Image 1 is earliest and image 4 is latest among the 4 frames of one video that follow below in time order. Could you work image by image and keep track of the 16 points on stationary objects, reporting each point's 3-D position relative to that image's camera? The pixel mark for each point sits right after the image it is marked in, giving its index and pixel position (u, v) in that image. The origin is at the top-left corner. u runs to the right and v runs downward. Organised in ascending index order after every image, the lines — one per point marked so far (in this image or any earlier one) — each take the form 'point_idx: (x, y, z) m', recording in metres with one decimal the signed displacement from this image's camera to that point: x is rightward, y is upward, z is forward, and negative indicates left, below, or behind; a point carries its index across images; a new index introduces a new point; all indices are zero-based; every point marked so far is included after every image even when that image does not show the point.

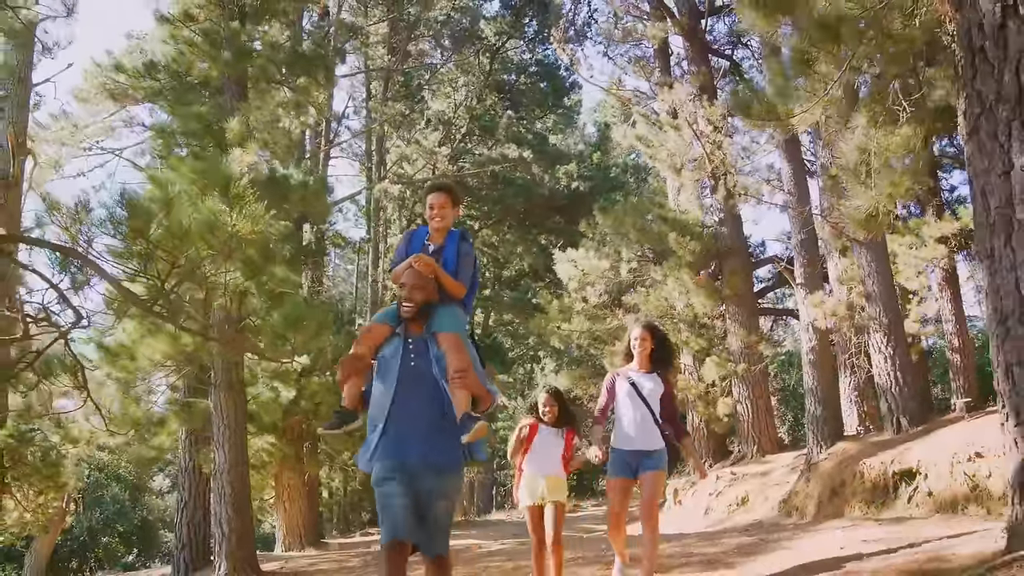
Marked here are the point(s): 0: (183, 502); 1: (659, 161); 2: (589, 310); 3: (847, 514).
0: (-3.9, -2.5, +9.8) m
1: (+2.4, +2.2, +13.4) m
2: (+1.4, -0.3, +15.1) m
3: (+3.8, -2.6, +9.4) m
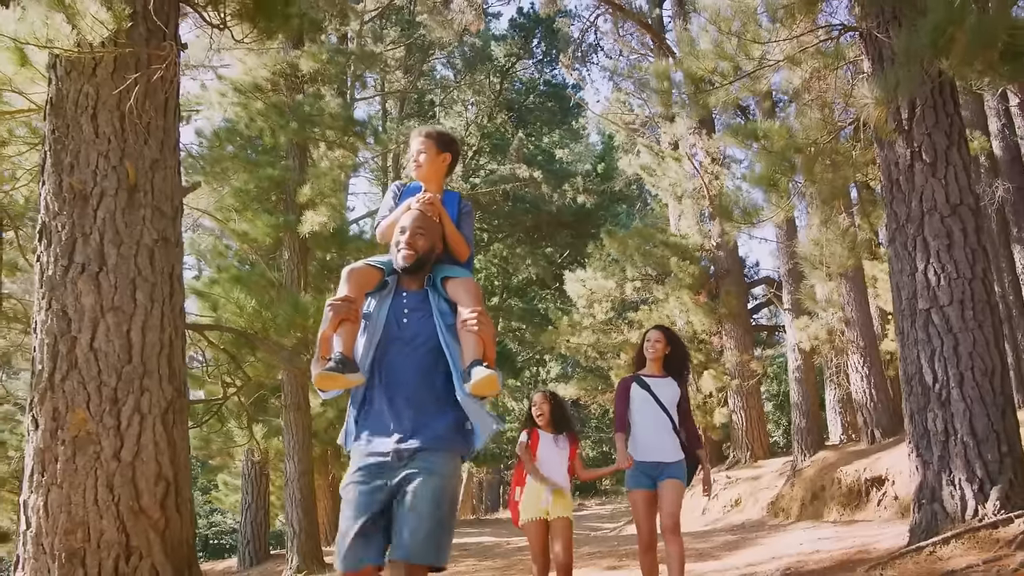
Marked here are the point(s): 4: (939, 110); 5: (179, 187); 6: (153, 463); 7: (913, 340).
0: (-3.6, -2.9, +11.3) m
1: (+2.7, +1.8, +14.8) m
2: (+1.7, -0.7, +16.5) m
3: (+4.1, -3.0, +10.8) m
4: (+2.7, +1.1, +5.1) m
5: (-1.8, +0.5, +4.5) m
6: (-1.7, -0.9, +4.1) m
7: (+2.4, -0.3, +5.0) m
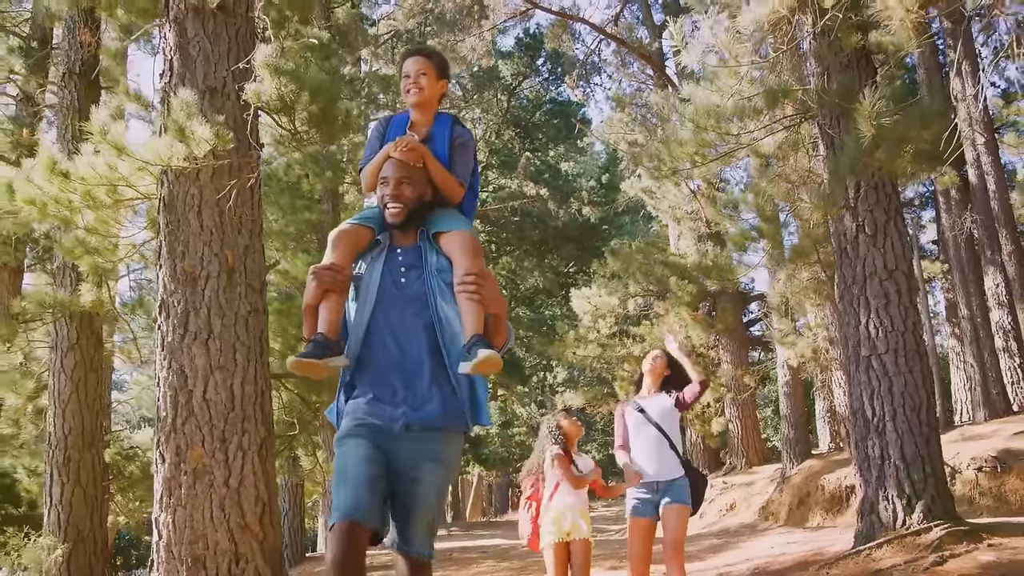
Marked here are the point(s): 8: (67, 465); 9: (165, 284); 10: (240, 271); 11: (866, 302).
0: (-3.4, -3.3, +12.4) m
1: (+2.9, +1.4, +15.9) m
2: (+1.9, -1.1, +17.6) m
3: (+4.3, -3.3, +11.9) m
4: (+2.8, +0.7, +6.3) m
5: (-1.7, +0.1, +5.7) m
6: (-1.6, -1.3, +5.2) m
7: (+2.6, -0.7, +6.1) m
8: (-4.2, -1.7, +7.8) m
9: (-2.2, 0.0, +5.3) m
10: (-1.8, +0.1, +5.5) m
11: (+2.6, -0.1, +6.1) m
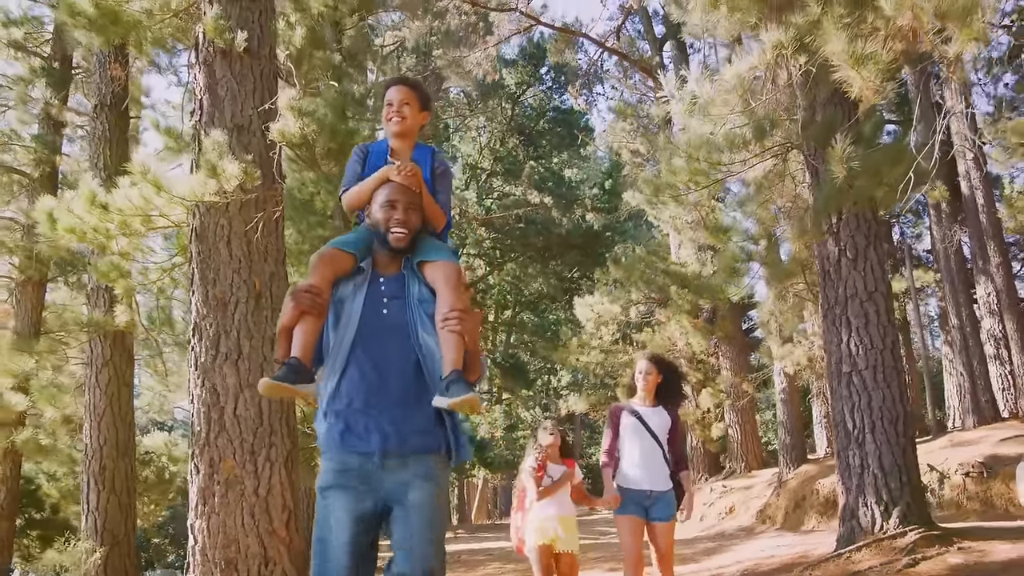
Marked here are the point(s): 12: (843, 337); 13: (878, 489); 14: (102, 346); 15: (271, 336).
0: (-3.3, -3.5, +12.9) m
1: (+2.9, +1.3, +16.4) m
2: (+2.0, -1.3, +18.1) m
3: (+4.4, -3.5, +12.4) m
4: (+2.8, +0.6, +6.7) m
5: (-1.7, 0.0, +6.1) m
6: (-1.6, -1.4, +5.7) m
7: (+2.6, -0.9, +6.6) m
8: (-4.1, -1.8, +8.3) m
9: (-2.2, -0.1, +5.8) m
10: (-1.7, -0.1, +5.9) m
11: (+2.7, -0.3, +6.6) m
12: (+2.6, -0.4, +6.6) m
13: (+2.8, -1.5, +6.3) m
14: (-4.2, -0.6, +8.4) m
15: (-1.7, -0.3, +5.9) m
